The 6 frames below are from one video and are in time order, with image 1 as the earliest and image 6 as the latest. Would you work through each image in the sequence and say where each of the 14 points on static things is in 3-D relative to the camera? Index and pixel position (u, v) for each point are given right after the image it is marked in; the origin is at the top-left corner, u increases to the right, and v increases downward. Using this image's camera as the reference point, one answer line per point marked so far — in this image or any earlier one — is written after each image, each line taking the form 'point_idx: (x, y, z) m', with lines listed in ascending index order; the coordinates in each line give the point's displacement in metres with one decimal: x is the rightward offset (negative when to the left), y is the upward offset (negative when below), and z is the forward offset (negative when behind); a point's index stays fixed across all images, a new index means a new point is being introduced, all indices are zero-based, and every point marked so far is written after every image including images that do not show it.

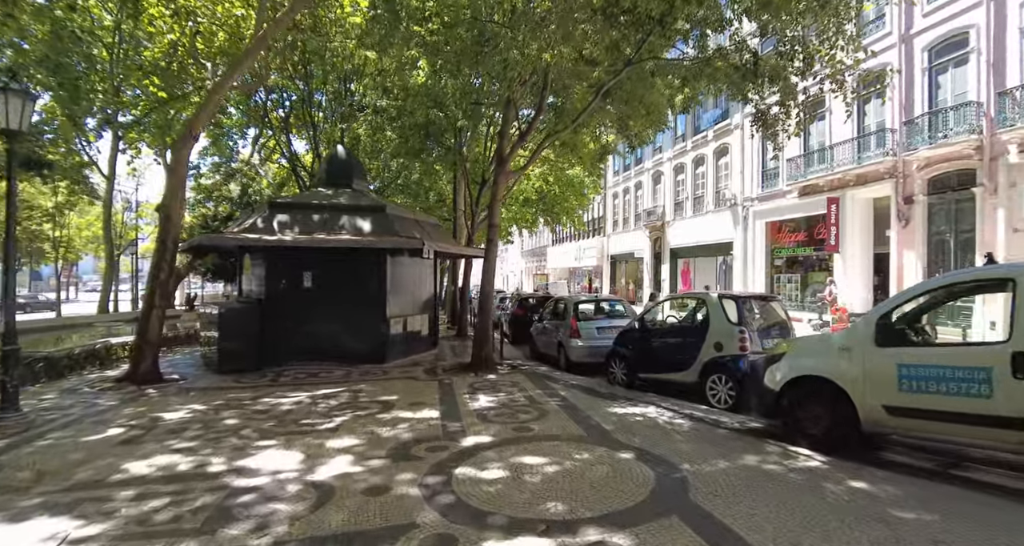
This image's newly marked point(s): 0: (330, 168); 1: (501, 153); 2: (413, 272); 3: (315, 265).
0: (-4.1, +2.3, +11.2) m
1: (-0.2, +2.2, +9.3) m
2: (-2.1, 0.0, +10.8) m
3: (-3.8, +0.2, +9.8) m
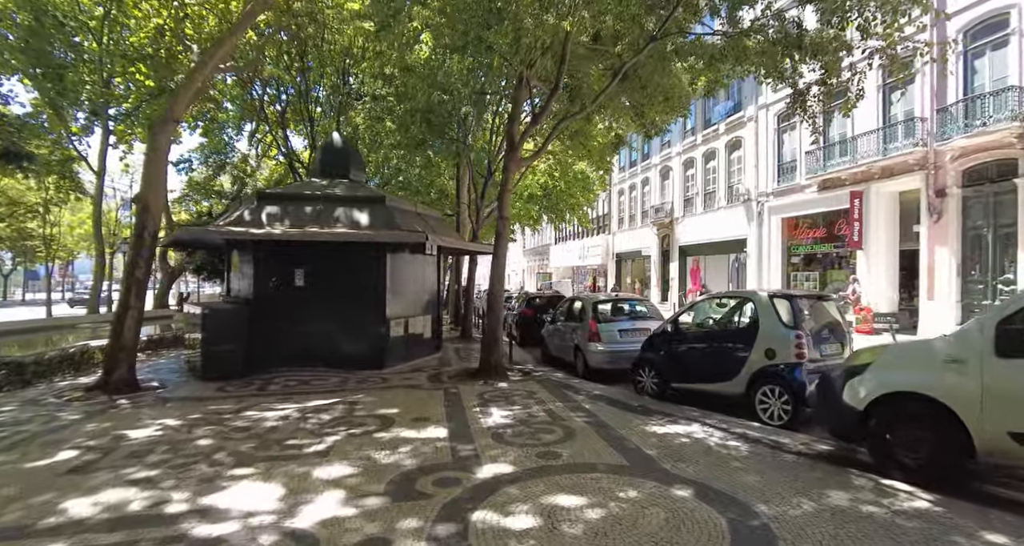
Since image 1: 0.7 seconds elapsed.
0: (-3.9, +2.4, +10.4) m
1: (0.0, +2.3, +8.5) m
2: (-1.9, +0.1, +10.0) m
3: (-3.6, +0.3, +8.9) m
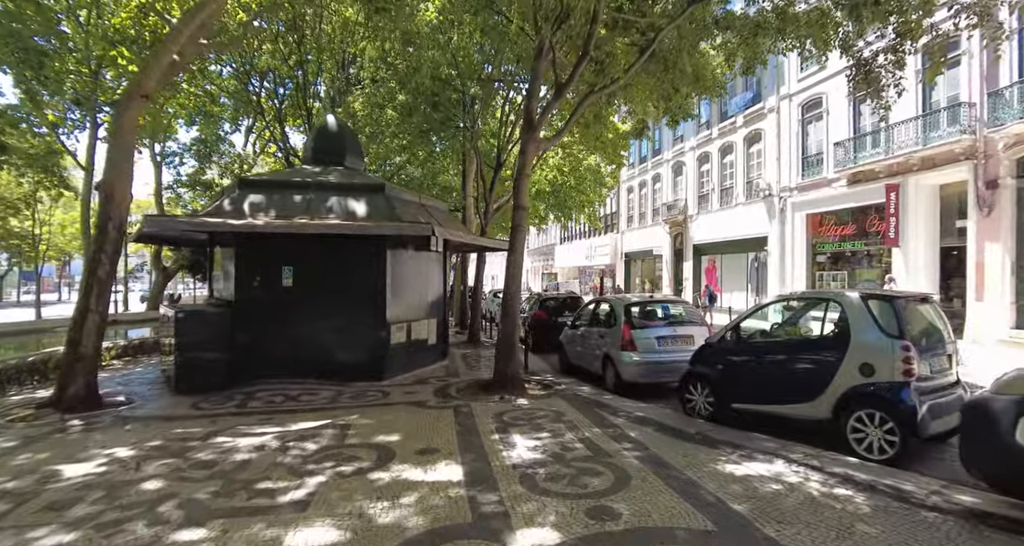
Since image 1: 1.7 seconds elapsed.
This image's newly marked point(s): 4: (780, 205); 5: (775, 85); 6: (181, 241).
0: (-3.6, +2.4, +9.3) m
1: (+0.3, +2.3, +7.4) m
2: (-1.7, +0.1, +8.9) m
3: (-3.4, +0.3, +7.9) m
4: (+10.1, +2.6, +18.8) m
5: (+10.1, +7.2, +19.2) m
6: (-6.7, +0.7, +10.2) m
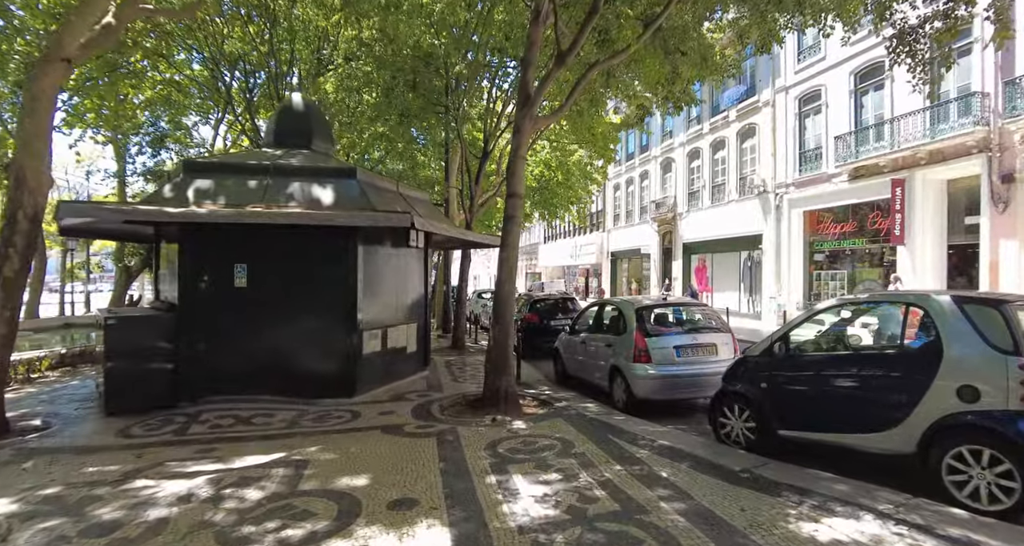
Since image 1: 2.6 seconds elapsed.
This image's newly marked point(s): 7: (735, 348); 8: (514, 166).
0: (-3.8, +2.4, +8.1) m
1: (+0.2, +2.3, +6.4) m
2: (-1.8, +0.1, +7.9) m
3: (-3.5, +0.3, +6.7) m
4: (+9.6, +2.6, +18.2) m
5: (+9.6, +7.2, +18.5) m
6: (-6.9, +0.7, +8.9) m
7: (+2.7, -0.9, +6.1) m
8: (0.0, +1.3, +6.2) m
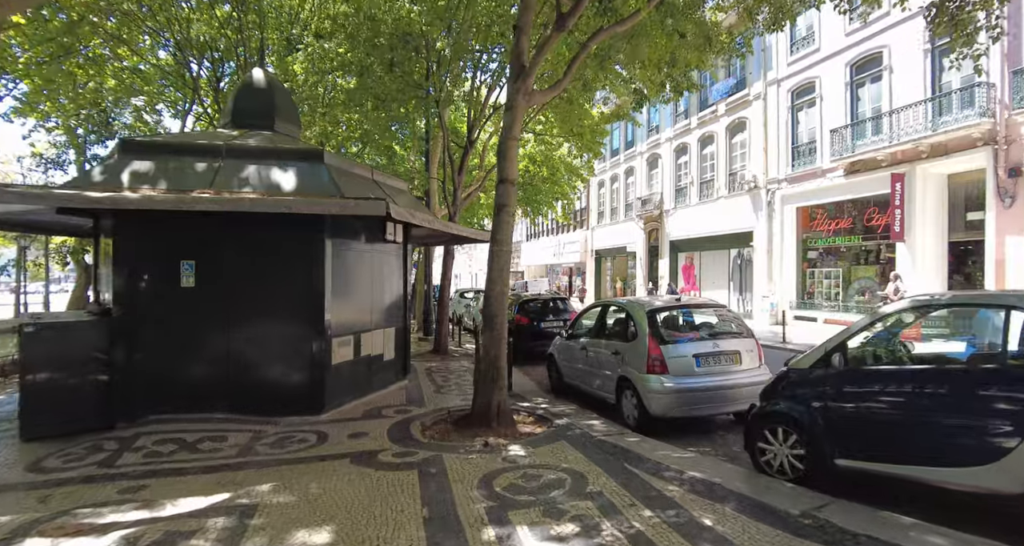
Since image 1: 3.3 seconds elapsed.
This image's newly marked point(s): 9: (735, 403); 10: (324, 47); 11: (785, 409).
0: (-3.9, +2.5, +7.2) m
1: (+0.1, +2.4, +5.6) m
2: (-2.0, +0.1, +7.0) m
3: (-3.6, +0.4, +5.8) m
4: (+9.0, +2.7, +17.7) m
5: (+9.0, +7.3, +18.1) m
6: (-7.1, +0.7, +7.8) m
7: (+2.7, -0.9, +5.4) m
8: (-0.1, +1.4, +5.4) m
9: (+2.3, -1.3, +5.1) m
10: (-4.1, +4.9, +10.7) m
11: (+2.1, -1.0, +3.8) m
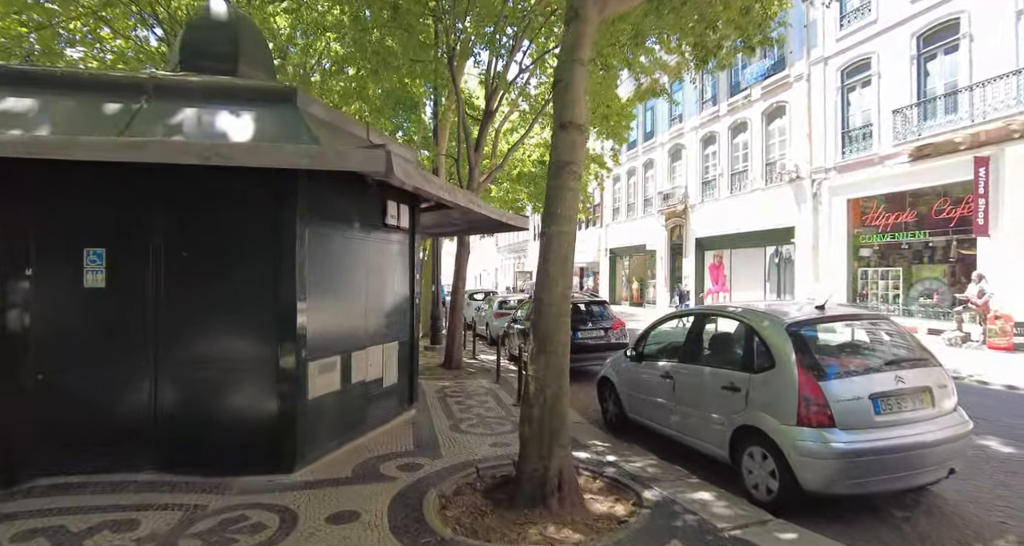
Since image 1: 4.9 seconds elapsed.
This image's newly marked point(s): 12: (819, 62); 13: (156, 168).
0: (-3.5, +2.5, +5.4) m
1: (+0.6, +2.4, +3.8) m
2: (-1.5, +0.2, +5.1) m
3: (-3.1, +0.4, +4.0) m
4: (+9.5, +2.7, +15.9) m
5: (+9.5, +7.3, +16.2) m
6: (-6.6, +0.8, +6.0) m
7: (+3.1, -0.9, +3.5) m
8: (+0.4, +1.4, +3.6) m
9: (+2.7, -1.3, +3.3) m
10: (-3.6, +4.9, +8.9) m
11: (+2.5, -1.0, +2.0) m
12: (+9.7, +6.6, +15.7) m
13: (-2.8, +0.8, +3.9) m
